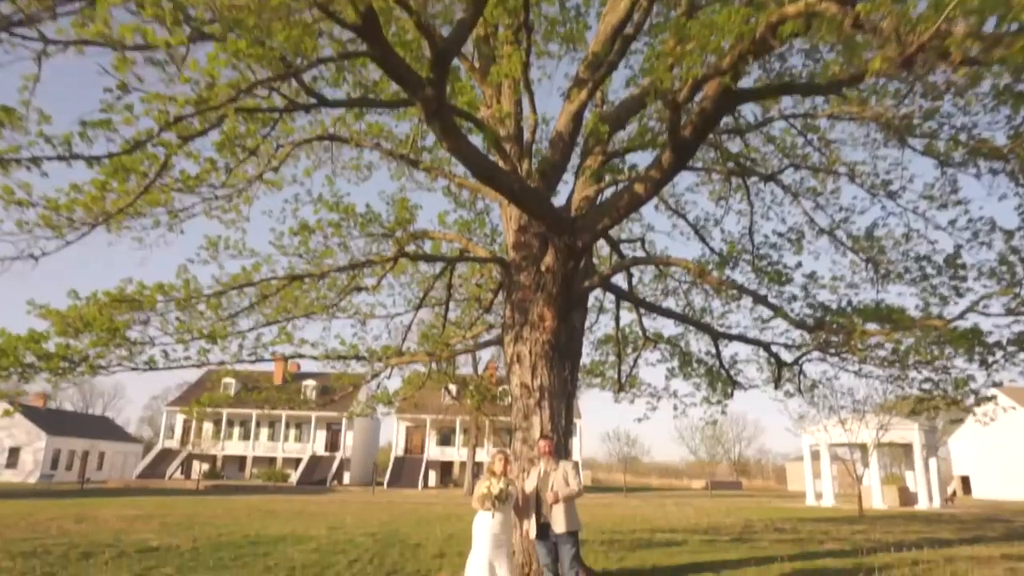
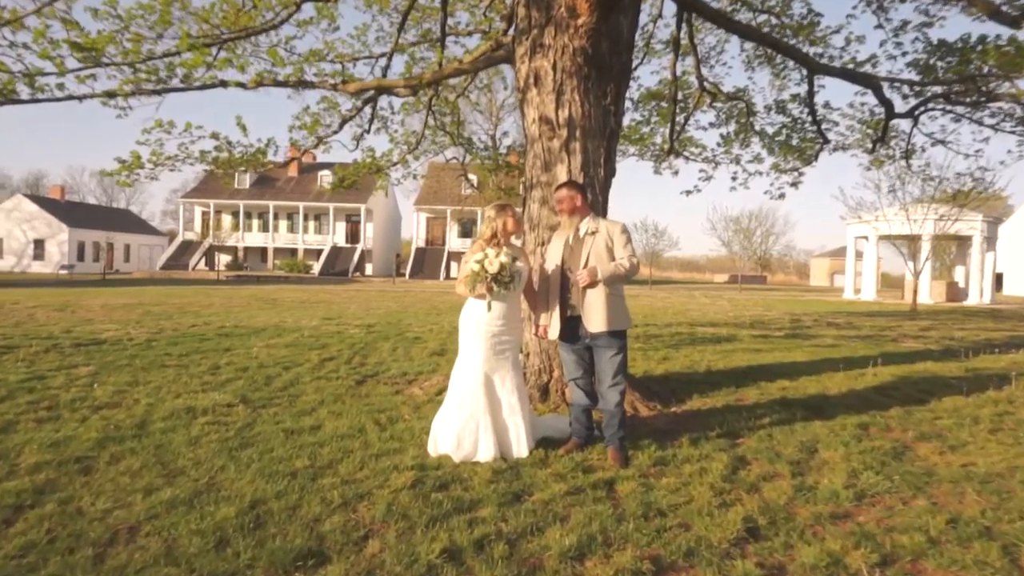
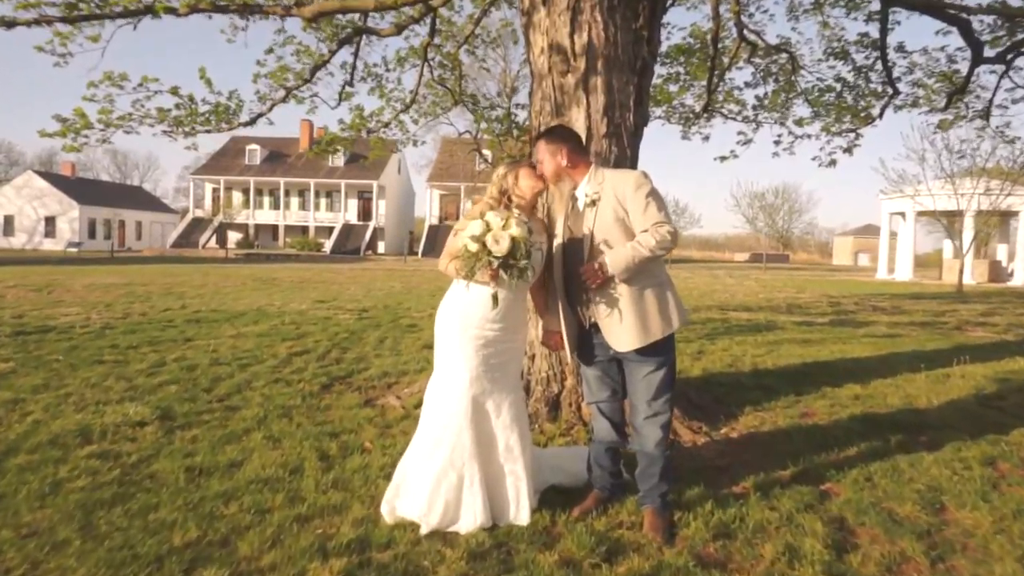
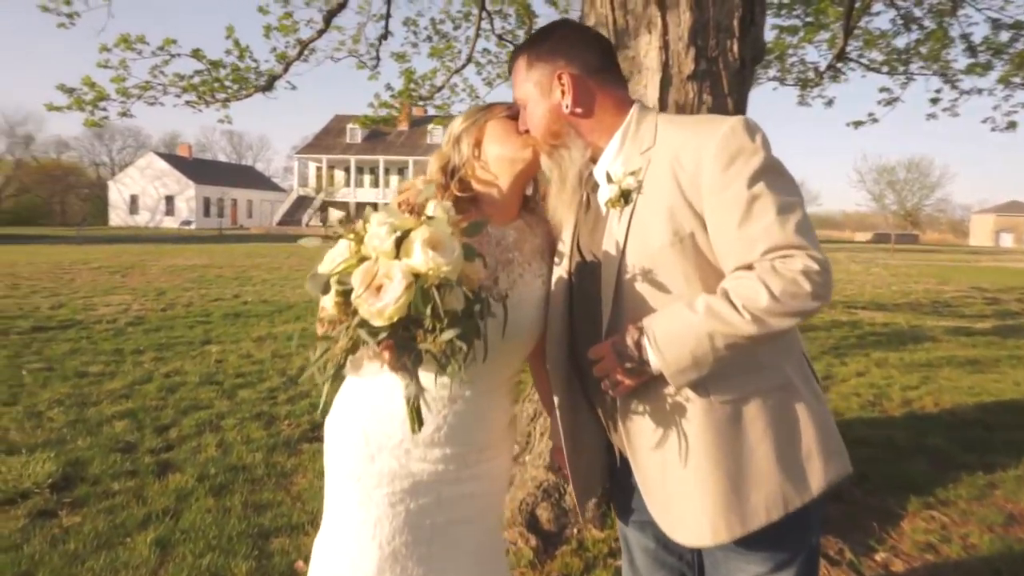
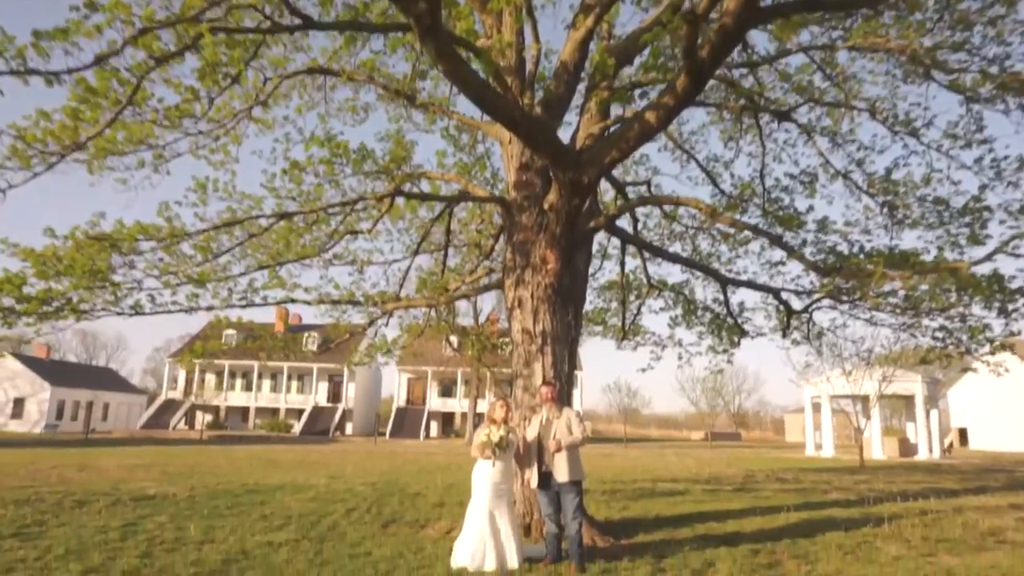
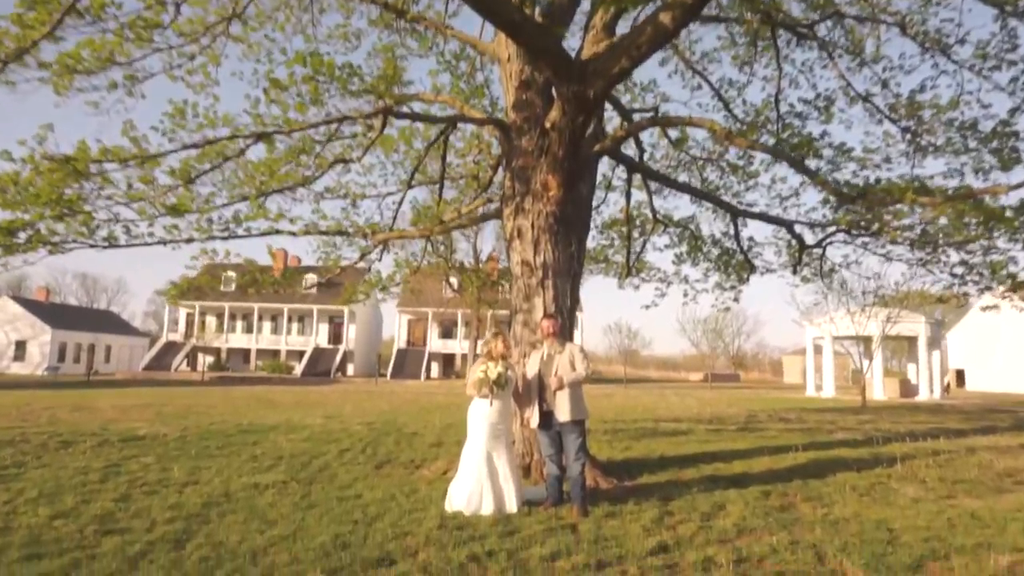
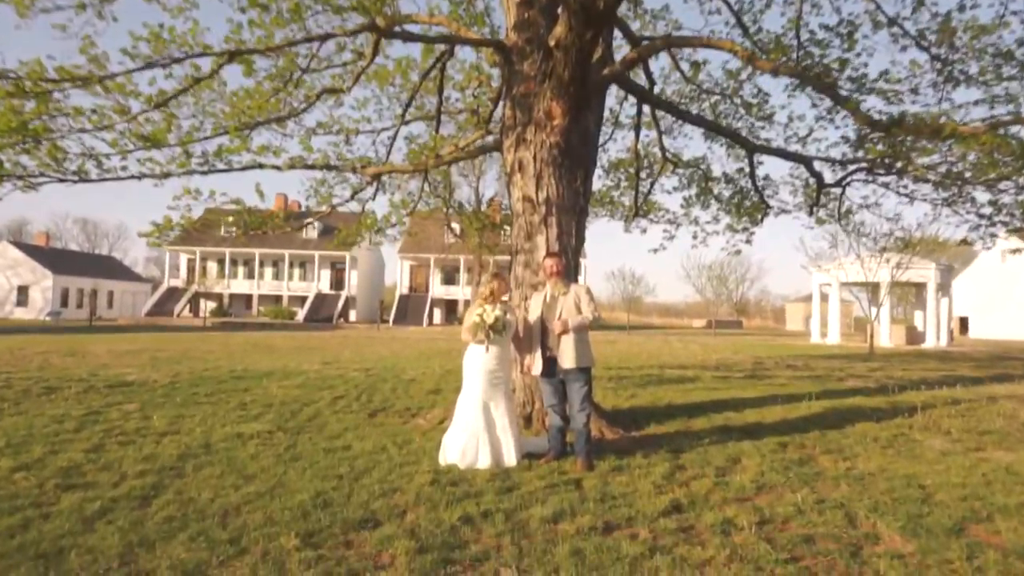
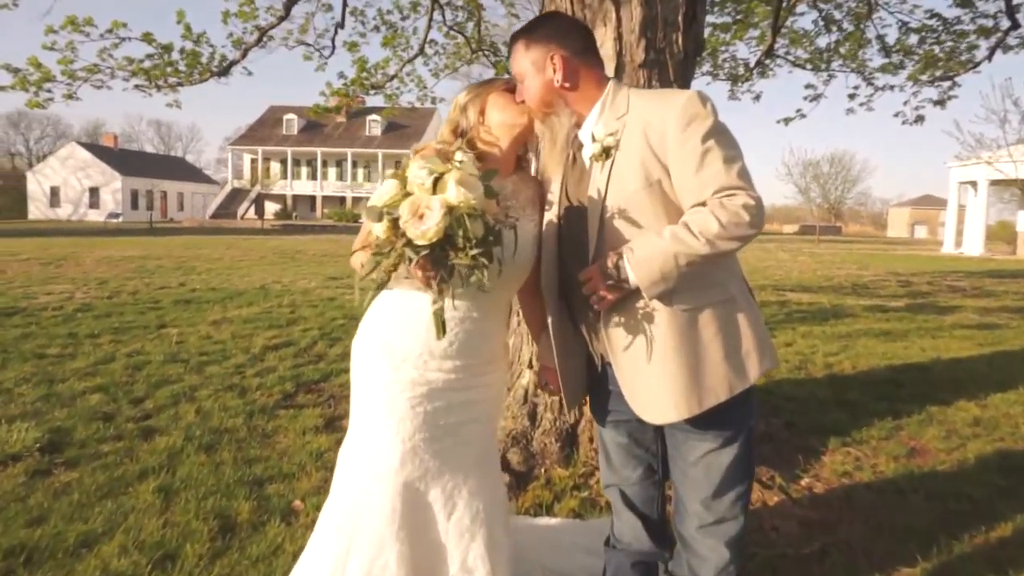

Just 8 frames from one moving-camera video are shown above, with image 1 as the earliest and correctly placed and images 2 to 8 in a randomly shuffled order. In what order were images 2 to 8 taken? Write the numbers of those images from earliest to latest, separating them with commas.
5, 6, 7, 2, 3, 8, 4
